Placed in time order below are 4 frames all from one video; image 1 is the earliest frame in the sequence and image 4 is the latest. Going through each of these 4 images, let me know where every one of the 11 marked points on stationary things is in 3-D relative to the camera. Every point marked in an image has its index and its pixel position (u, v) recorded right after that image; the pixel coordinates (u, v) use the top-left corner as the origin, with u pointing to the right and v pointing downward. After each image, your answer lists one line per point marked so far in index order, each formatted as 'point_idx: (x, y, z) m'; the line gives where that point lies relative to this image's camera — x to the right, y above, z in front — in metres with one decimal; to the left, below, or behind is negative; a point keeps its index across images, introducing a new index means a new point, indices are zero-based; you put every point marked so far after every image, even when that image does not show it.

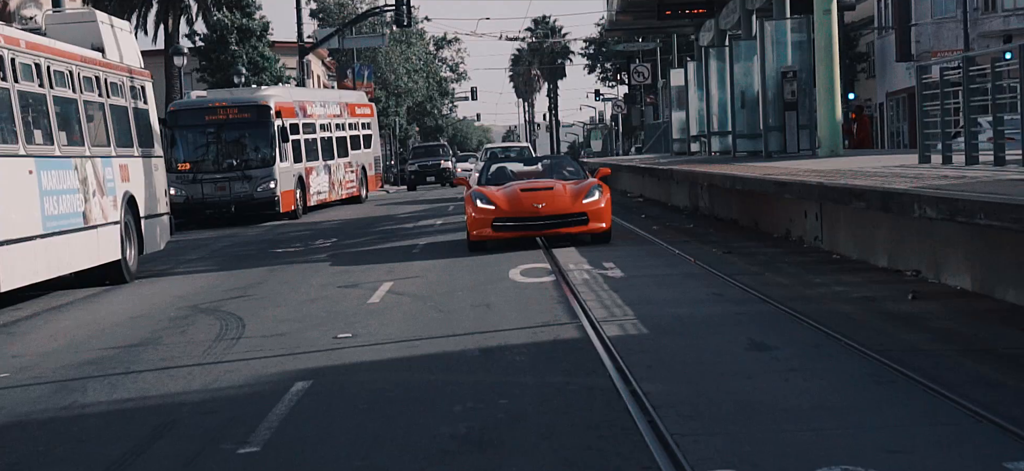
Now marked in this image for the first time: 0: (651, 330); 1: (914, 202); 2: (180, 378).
0: (+1.1, -0.7, +9.6) m
1: (+3.1, +0.3, +9.9) m
2: (-2.4, -1.0, +9.2) m
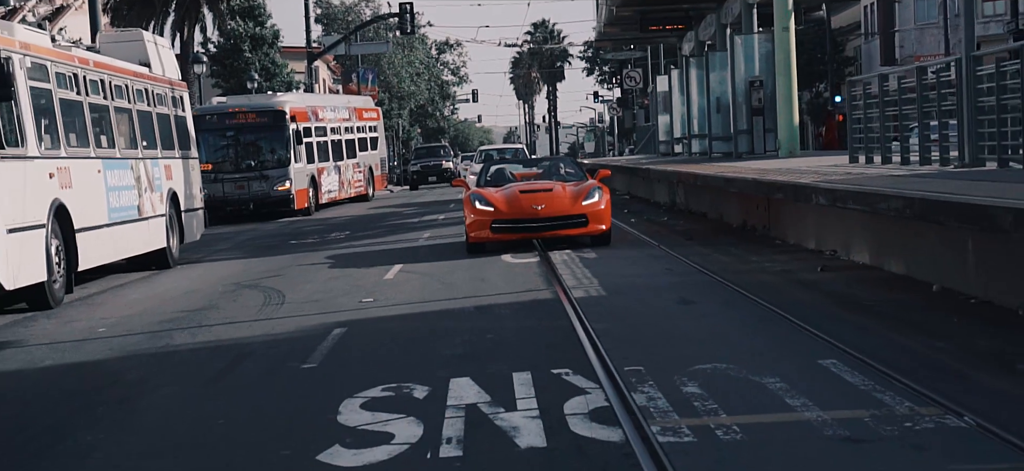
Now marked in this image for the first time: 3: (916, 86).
0: (+0.9, -0.6, +12.3) m
1: (+3.0, +0.4, +12.6) m
2: (-2.6, -0.9, +11.9) m
3: (+5.0, +1.9, +15.7) m
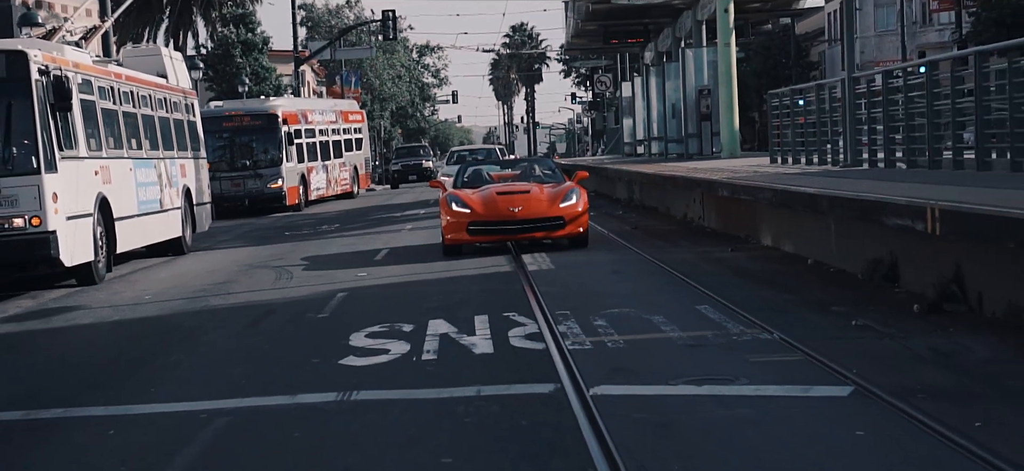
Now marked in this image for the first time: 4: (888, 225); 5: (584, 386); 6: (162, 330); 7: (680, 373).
0: (+0.5, -0.4, +15.4) m
1: (+2.6, +0.6, +15.7) m
2: (-2.9, -0.7, +14.9) m
3: (+4.5, +2.1, +18.8) m
4: (+2.9, +0.1, +9.8) m
5: (+0.4, -0.9, +7.7) m
6: (-3.5, -1.0, +12.8) m
7: (+1.1, -0.9, +8.0) m
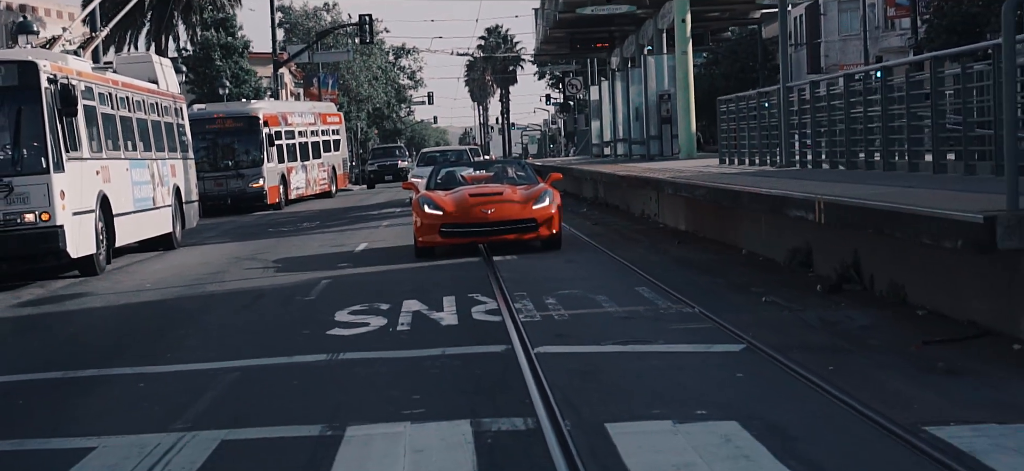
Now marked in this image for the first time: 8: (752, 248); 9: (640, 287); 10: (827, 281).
0: (+0.1, -0.3, +17.0) m
1: (+2.1, +0.7, +17.4) m
2: (-3.4, -0.6, +16.5) m
3: (+4.0, +2.1, +20.6) m
4: (+2.6, +0.2, +11.5) m
5: (+0.1, -0.8, +9.4) m
6: (-3.9, -0.9, +14.4) m
7: (+0.8, -0.8, +9.7) m
8: (+3.1, -0.2, +16.1) m
9: (+1.3, -0.5, +12.8) m
10: (+3.0, -0.4, +12.1) m
